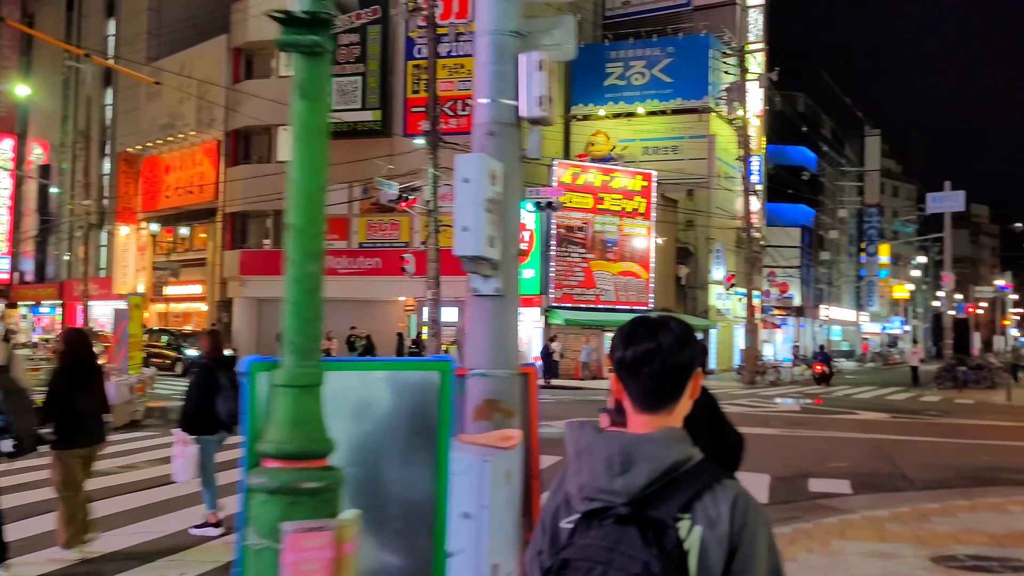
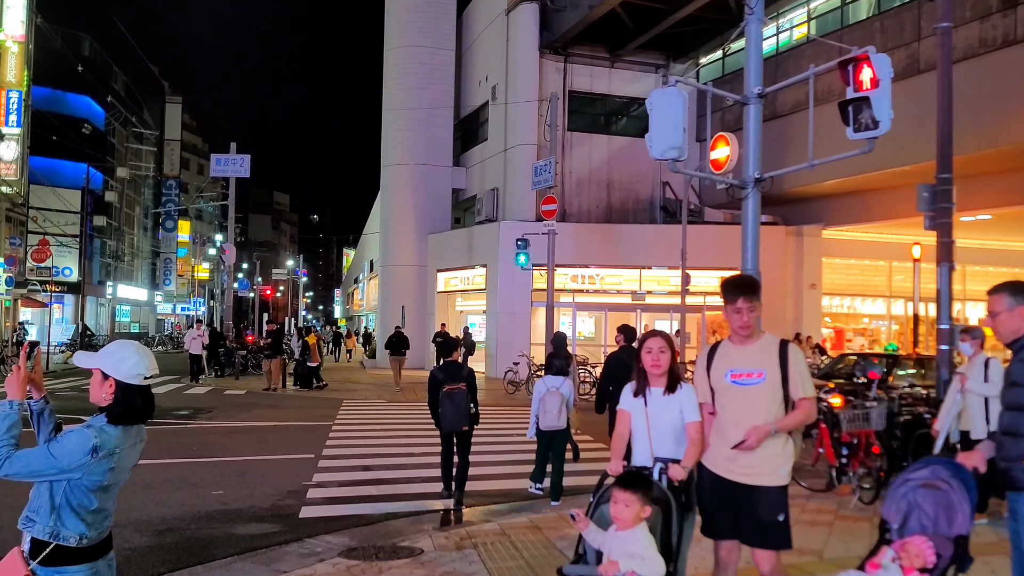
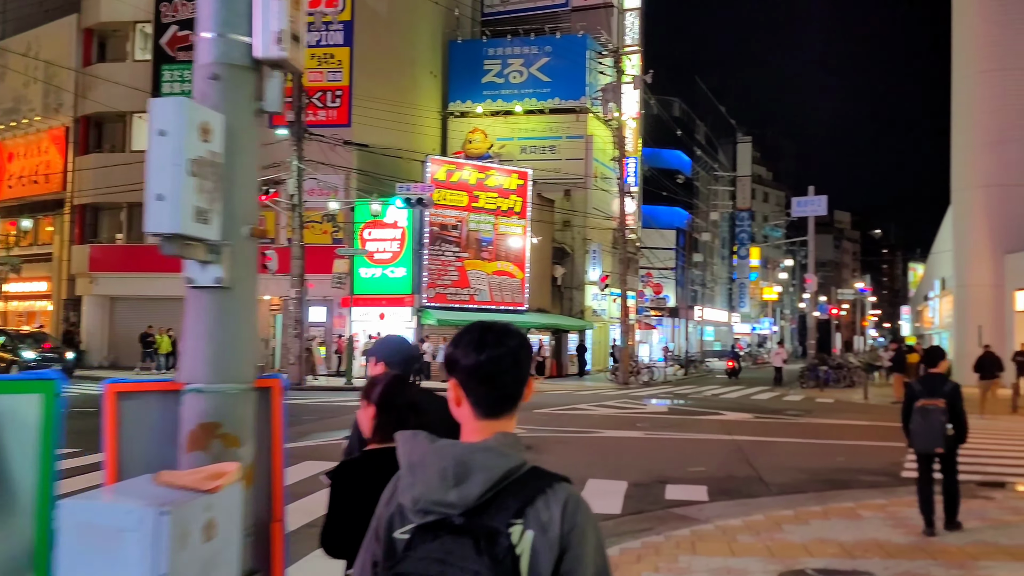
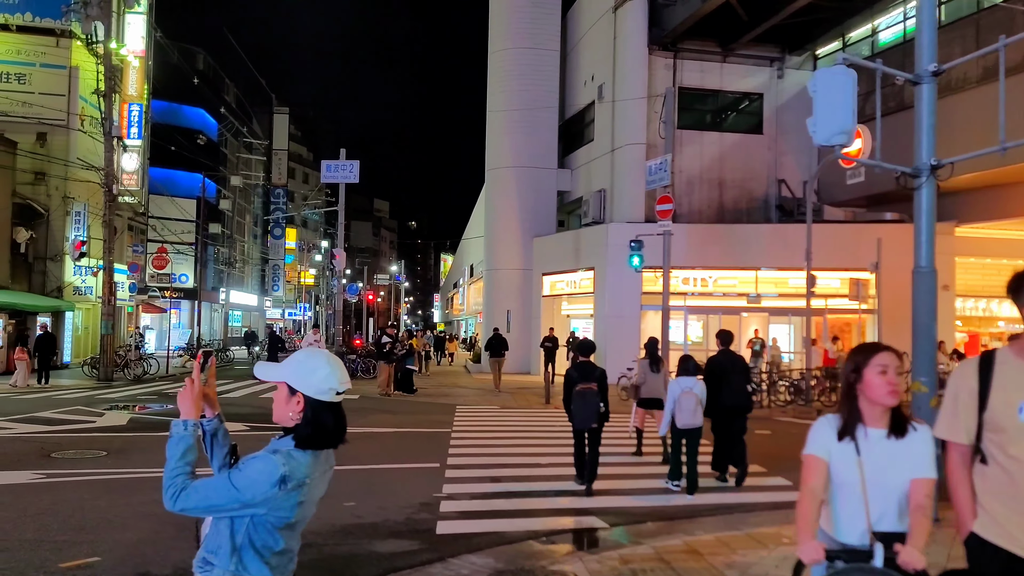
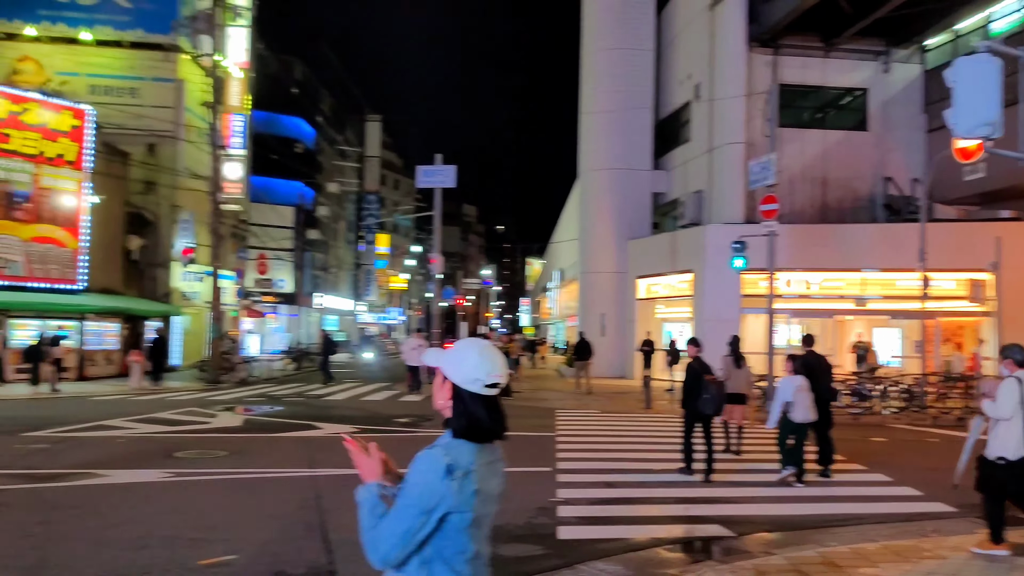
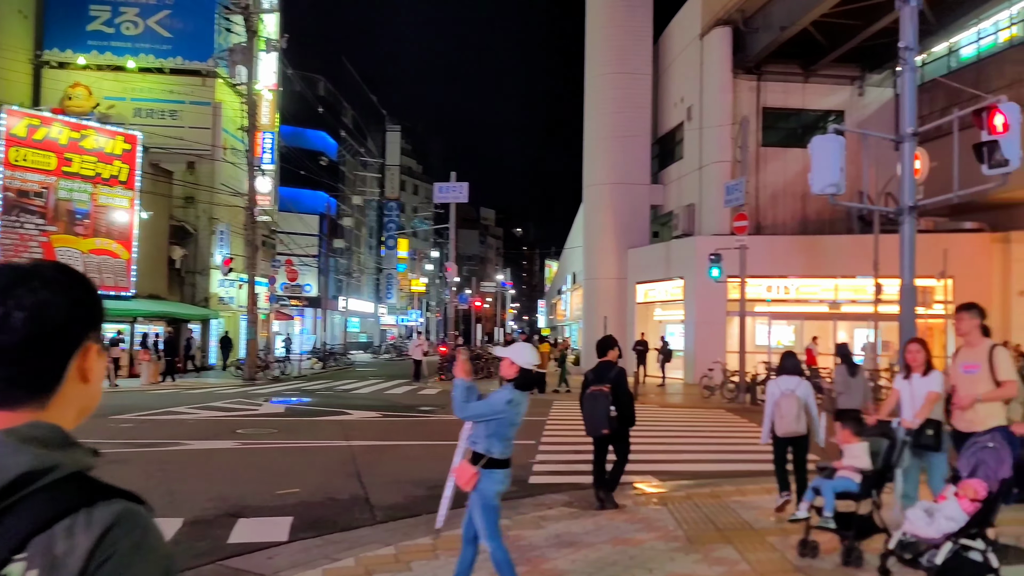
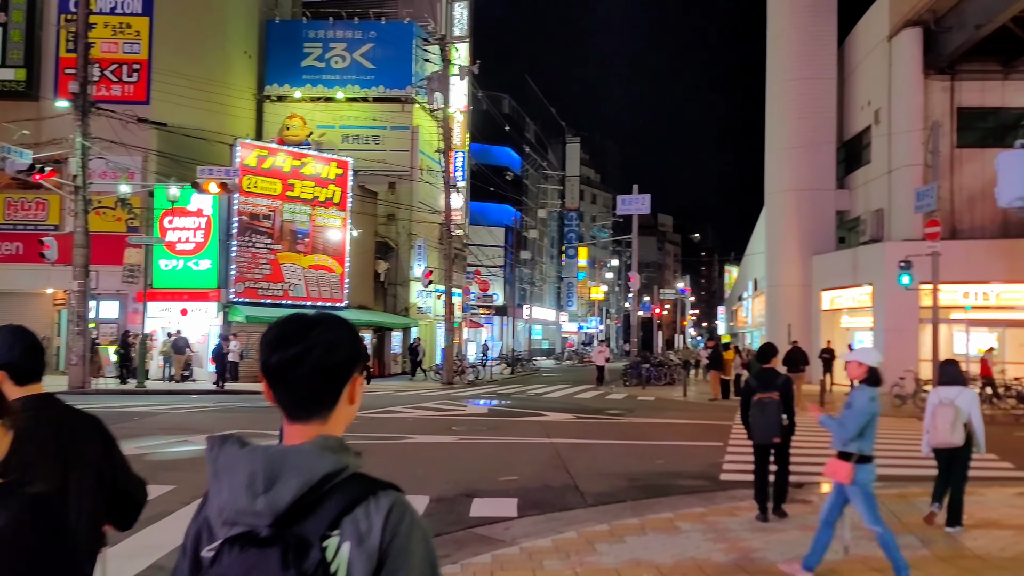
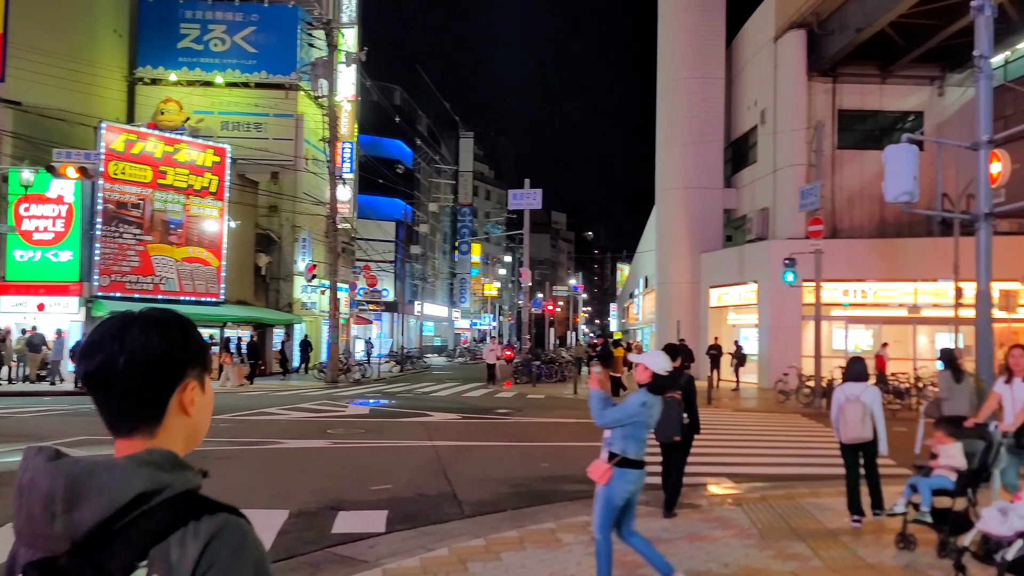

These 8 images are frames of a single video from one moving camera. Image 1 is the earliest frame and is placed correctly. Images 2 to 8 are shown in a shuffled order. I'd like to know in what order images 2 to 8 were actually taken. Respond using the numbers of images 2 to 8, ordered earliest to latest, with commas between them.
3, 7, 8, 6, 2, 4, 5
